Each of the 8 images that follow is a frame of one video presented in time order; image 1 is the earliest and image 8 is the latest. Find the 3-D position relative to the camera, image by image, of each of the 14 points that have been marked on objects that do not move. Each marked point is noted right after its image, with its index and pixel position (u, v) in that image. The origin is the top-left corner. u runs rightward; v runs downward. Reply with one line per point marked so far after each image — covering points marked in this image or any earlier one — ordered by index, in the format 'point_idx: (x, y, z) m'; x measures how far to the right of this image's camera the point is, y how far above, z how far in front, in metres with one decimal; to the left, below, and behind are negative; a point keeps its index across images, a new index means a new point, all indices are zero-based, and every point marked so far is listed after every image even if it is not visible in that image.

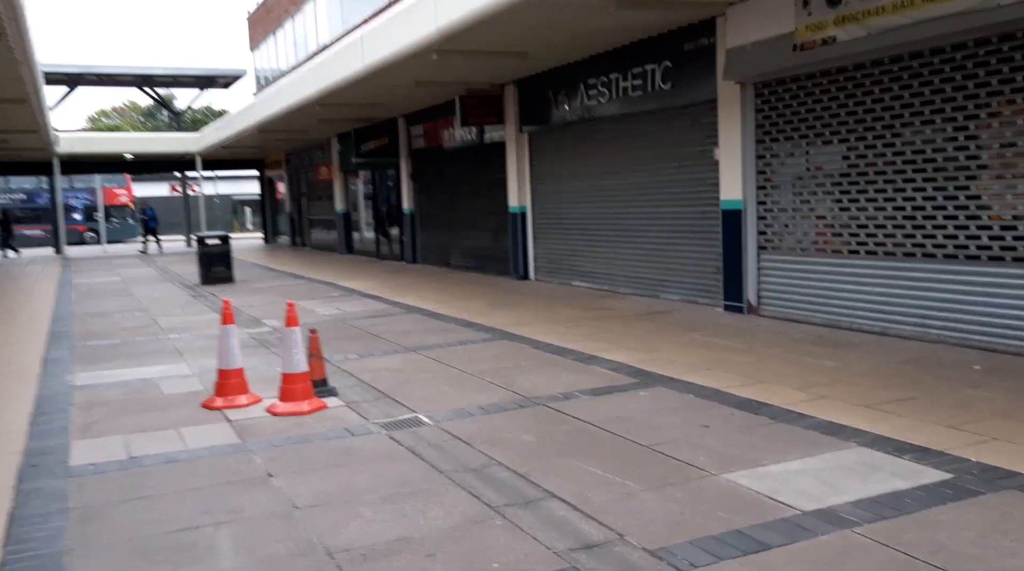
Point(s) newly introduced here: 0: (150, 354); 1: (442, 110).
0: (-3.9, -0.8, +10.0) m
1: (-1.4, +3.6, +18.9) m
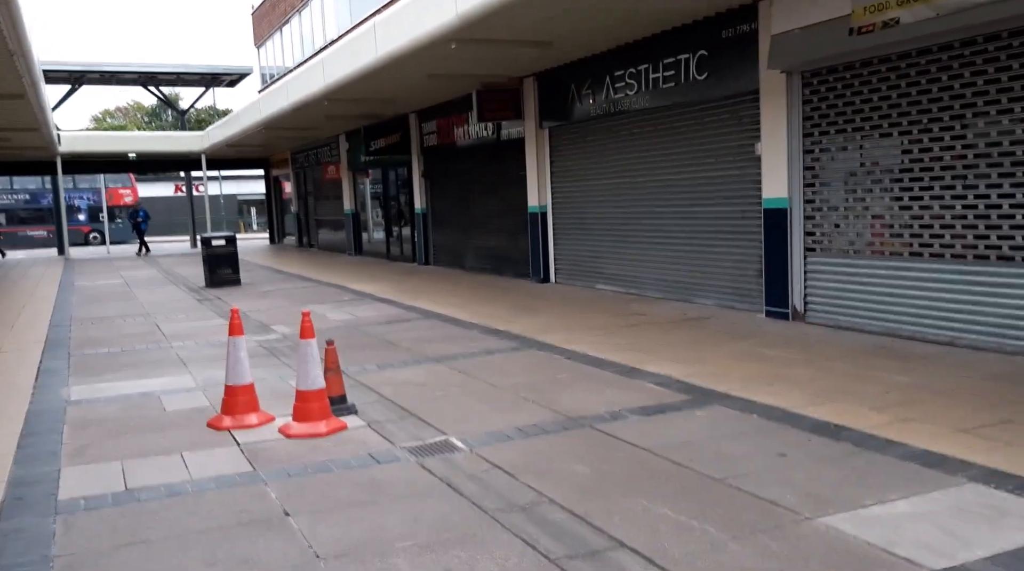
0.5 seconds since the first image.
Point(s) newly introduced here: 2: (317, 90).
0: (-3.6, -0.8, +9.3) m
1: (-1.1, +3.5, +18.2) m
2: (-3.5, +3.6, +16.9) m
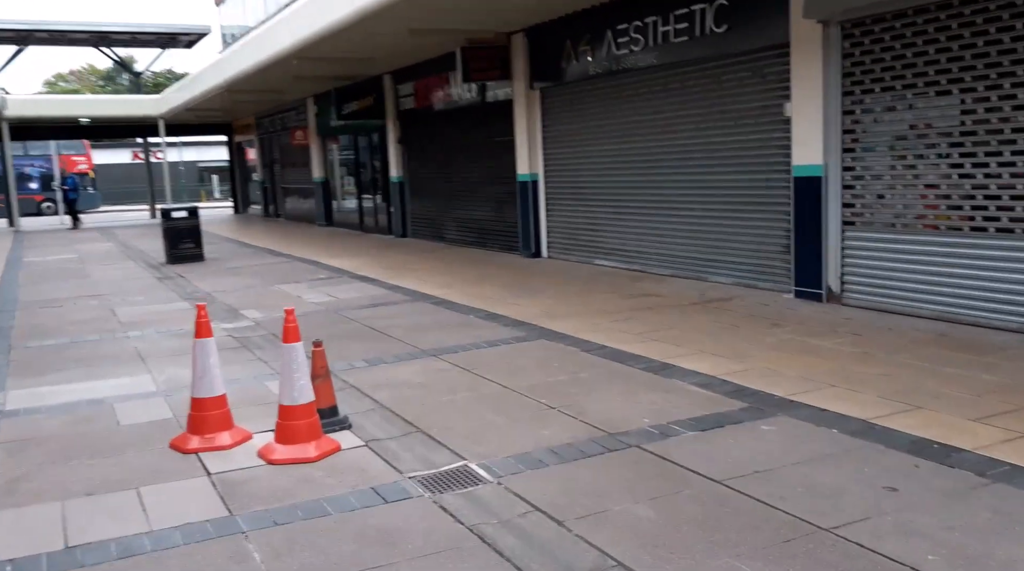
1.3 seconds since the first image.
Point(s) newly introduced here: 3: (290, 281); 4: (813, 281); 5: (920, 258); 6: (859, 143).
0: (-3.6, -0.7, +8.1) m
1: (-1.4, +4.0, +17.0) m
2: (-3.8, +4.0, +15.5) m
3: (-3.2, +0.1, +13.1) m
4: (+2.9, 0.0, +8.8) m
5: (+3.5, +0.2, +7.8) m
6: (+3.1, +1.3, +8.2) m
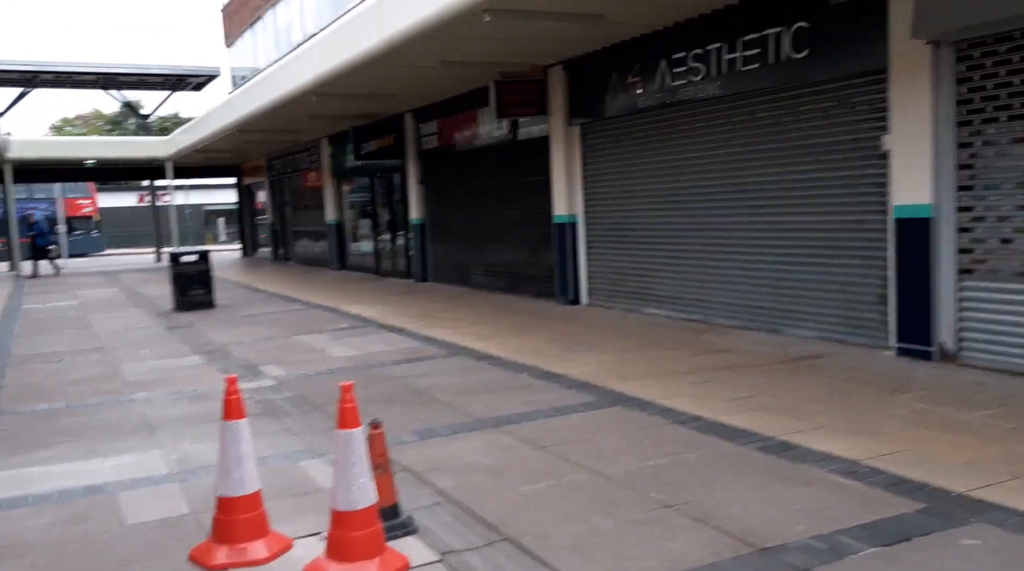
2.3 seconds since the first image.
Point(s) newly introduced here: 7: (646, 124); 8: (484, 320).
0: (-3.1, -1.1, +7.0) m
1: (-0.9, +3.2, +16.0) m
2: (-3.3, +3.2, +14.6) m
3: (-2.6, -0.6, +12.0) m
4: (+3.4, -0.4, +7.7) m
5: (+4.0, -0.2, +6.7) m
6: (+3.6, +0.8, +7.2) m
7: (+1.7, +2.0, +11.4) m
8: (-0.4, -0.5, +12.2) m
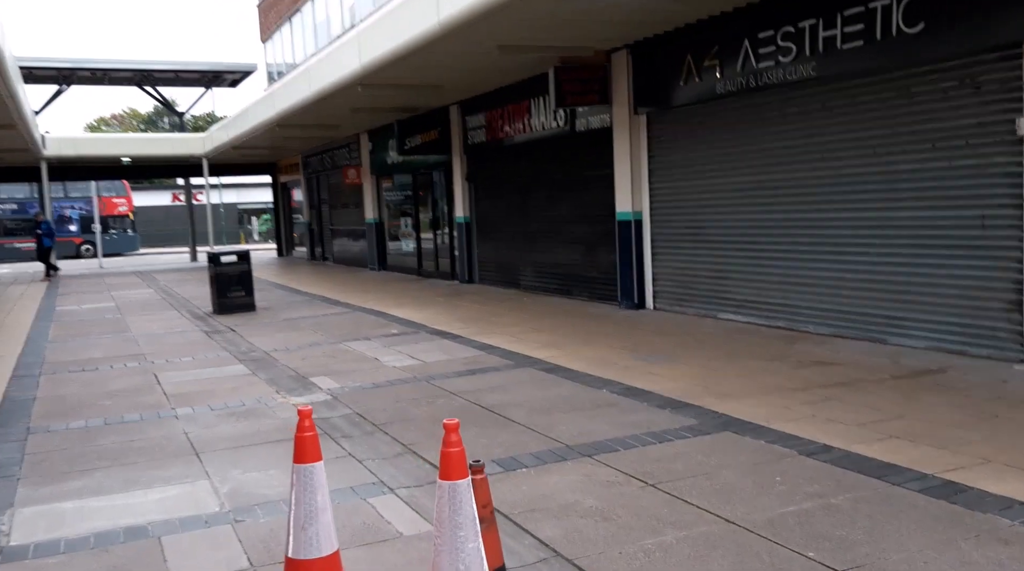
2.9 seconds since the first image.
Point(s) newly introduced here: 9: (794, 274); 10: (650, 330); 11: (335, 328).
0: (-2.5, -1.2, +6.2) m
1: (0.0, +3.2, +15.2) m
2: (-2.4, +3.2, +13.8) m
3: (-1.9, -0.6, +11.2) m
4: (+4.0, -0.5, +6.7) m
5: (+4.6, -0.2, +5.7) m
6: (+4.2, +0.8, +6.2) m
7: (+2.4, +2.0, +10.5) m
8: (+0.4, -0.5, +11.4) m
9: (+2.9, +0.1, +9.6) m
10: (+1.6, -0.5, +10.3) m
11: (-2.3, -0.6, +12.2) m
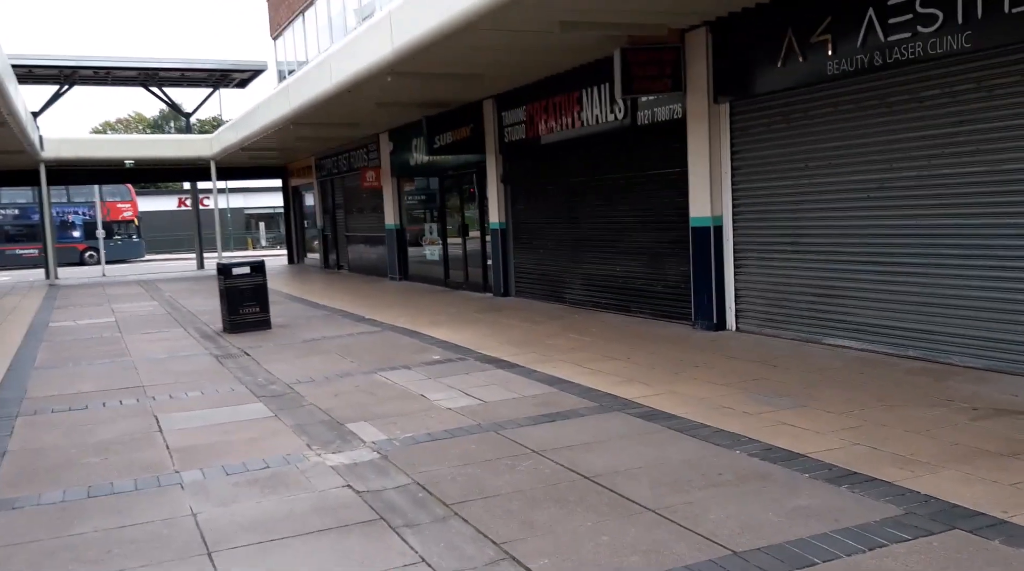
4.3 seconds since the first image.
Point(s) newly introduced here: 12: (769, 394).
0: (-1.8, -1.3, +4.5) m
1: (+0.7, +3.0, +13.5) m
2: (-1.7, +3.0, +12.2) m
3: (-1.2, -0.8, +9.5) m
4: (+4.7, -0.6, +5.0) m
5: (+5.2, -0.4, +4.0) m
6: (+4.9, +0.6, +4.4) m
7: (+3.1, +1.8, +8.7) m
8: (+1.1, -0.7, +9.7) m
9: (+3.6, -0.1, +7.9) m
10: (+2.2, -0.7, +8.6) m
11: (-1.7, -0.8, +10.5) m
12: (+2.0, -0.8, +7.2) m
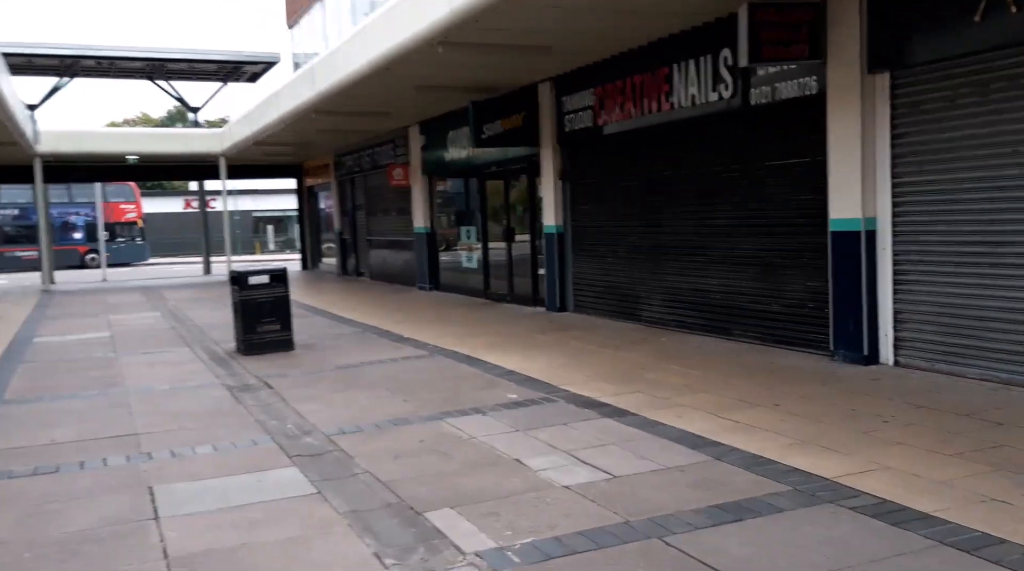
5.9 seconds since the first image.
0: (-1.0, -1.5, +2.3) m
1: (+1.6, +2.8, +11.3) m
2: (-0.8, +2.8, +10.0) m
3: (-0.4, -1.0, +7.3) m
4: (+5.5, -0.8, +2.7) m
5: (+6.0, -0.6, +1.7) m
6: (+5.7, +0.4, +2.2) m
7: (+3.9, +1.6, +6.5) m
8: (+1.9, -0.9, +7.4) m
9: (+4.4, -0.2, +5.6) m
10: (+3.1, -0.9, +6.4) m
11: (-0.8, -0.9, +8.2) m
12: (+2.9, -1.0, +4.9) m
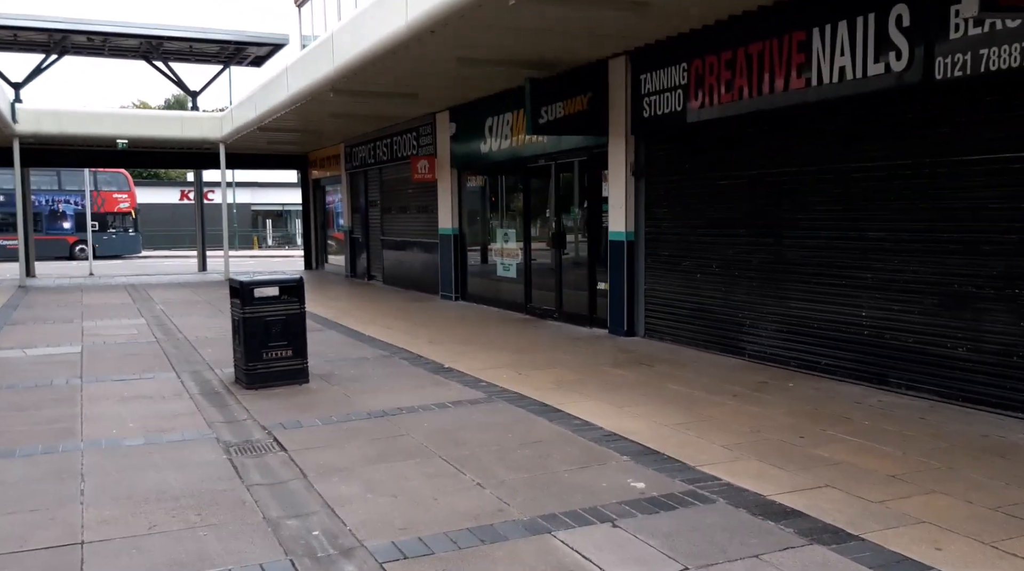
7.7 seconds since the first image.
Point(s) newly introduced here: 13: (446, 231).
0: (-0.2, -1.7, -0.2) m
1: (+2.5, +2.5, +8.8) m
2: (0.0, +2.6, +7.4) m
3: (+0.4, -1.2, +4.8) m
4: (+6.3, -1.2, +0.2) m
5: (+6.8, -1.0, -0.8) m
6: (+6.5, +0.1, -0.3) m
7: (+4.8, +1.3, +4.0) m
8: (+2.7, -1.1, +4.9) m
9: (+5.2, -0.6, +3.1) m
10: (+3.8, -1.2, +3.9) m
11: (-0.1, -1.1, +5.7) m
12: (+3.6, -1.3, +2.4) m
13: (-1.2, +1.0, +17.2) m
